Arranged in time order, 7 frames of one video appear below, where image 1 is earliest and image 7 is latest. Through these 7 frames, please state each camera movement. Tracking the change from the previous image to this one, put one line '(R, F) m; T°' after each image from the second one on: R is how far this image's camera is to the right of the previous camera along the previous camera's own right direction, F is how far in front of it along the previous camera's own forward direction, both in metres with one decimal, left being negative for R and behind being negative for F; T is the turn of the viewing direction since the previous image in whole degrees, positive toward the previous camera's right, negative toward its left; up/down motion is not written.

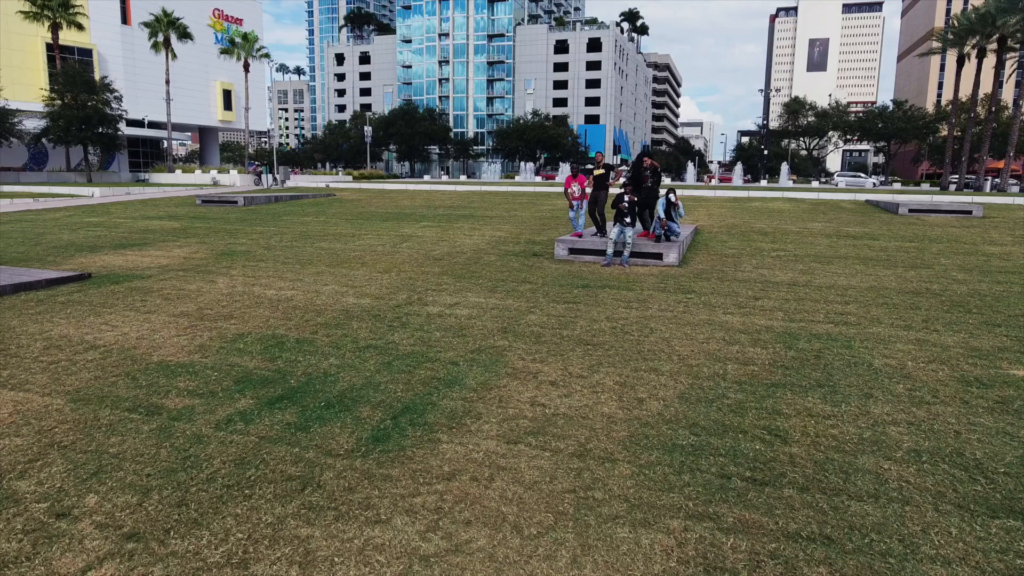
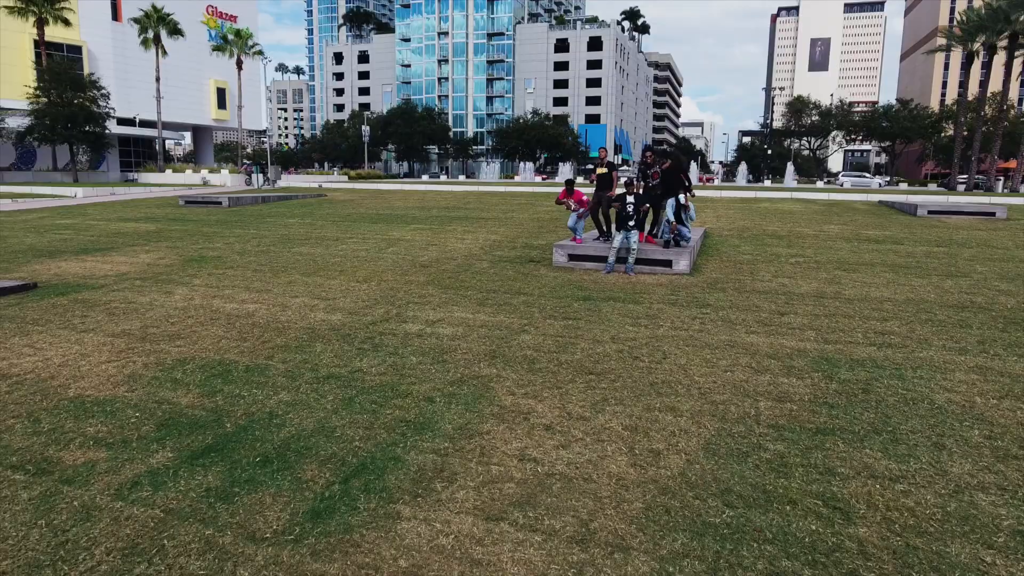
(+0.1, +1.0) m; 0°
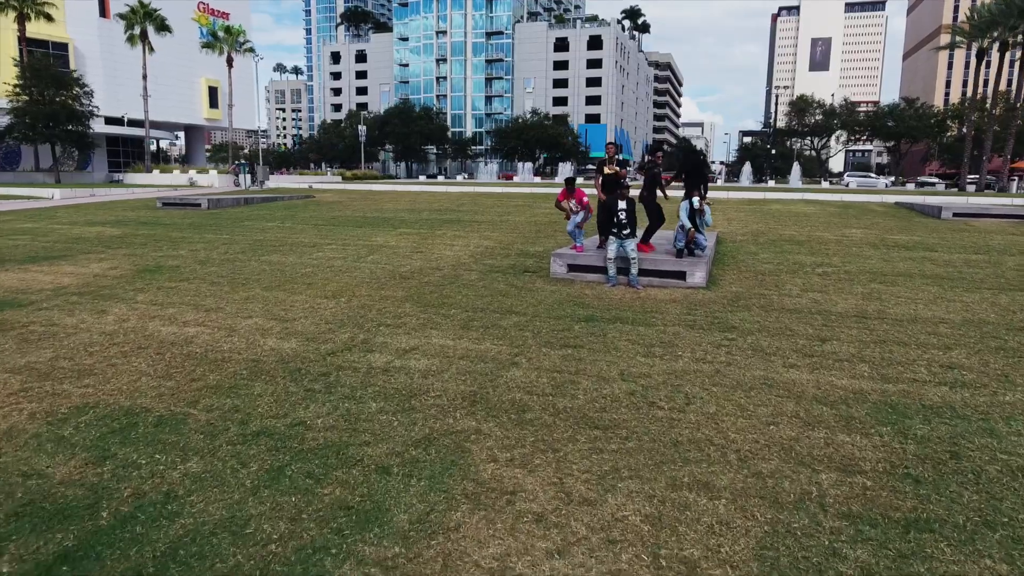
(+0.1, +1.1) m; 0°
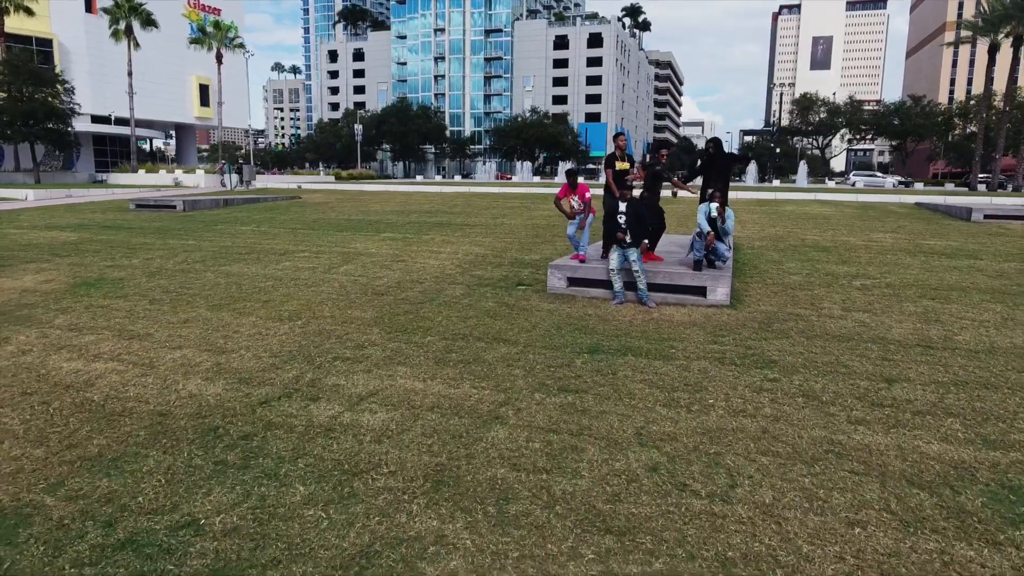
(+0.1, +1.2) m; 0°
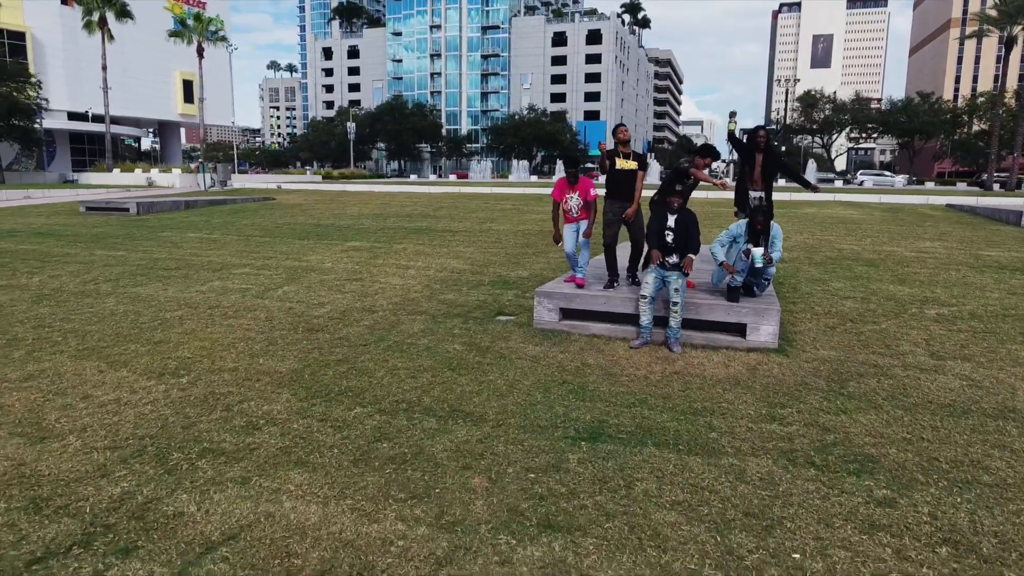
(+0.2, +1.7) m; 0°
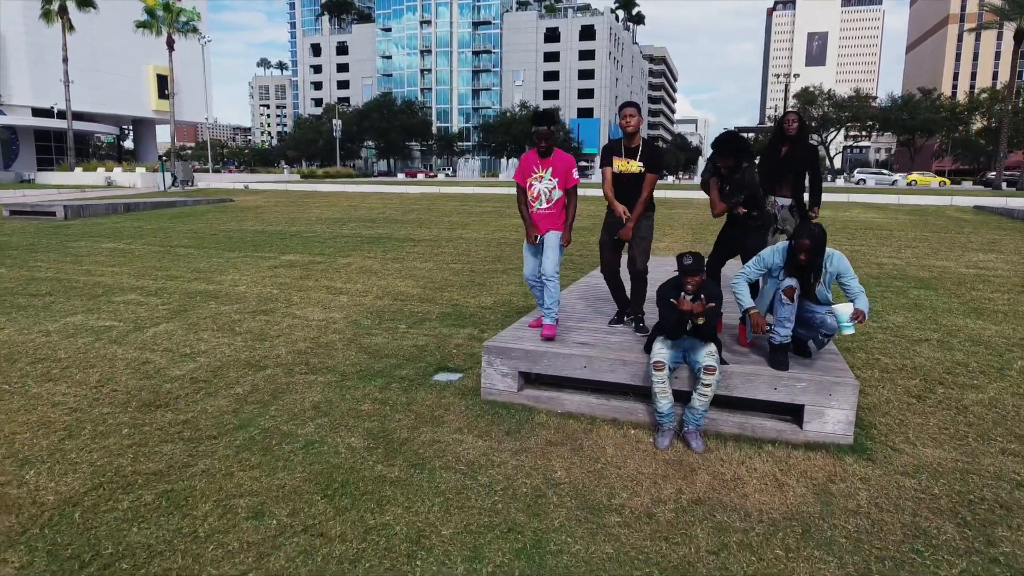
(+0.3, +1.8) m; 0°
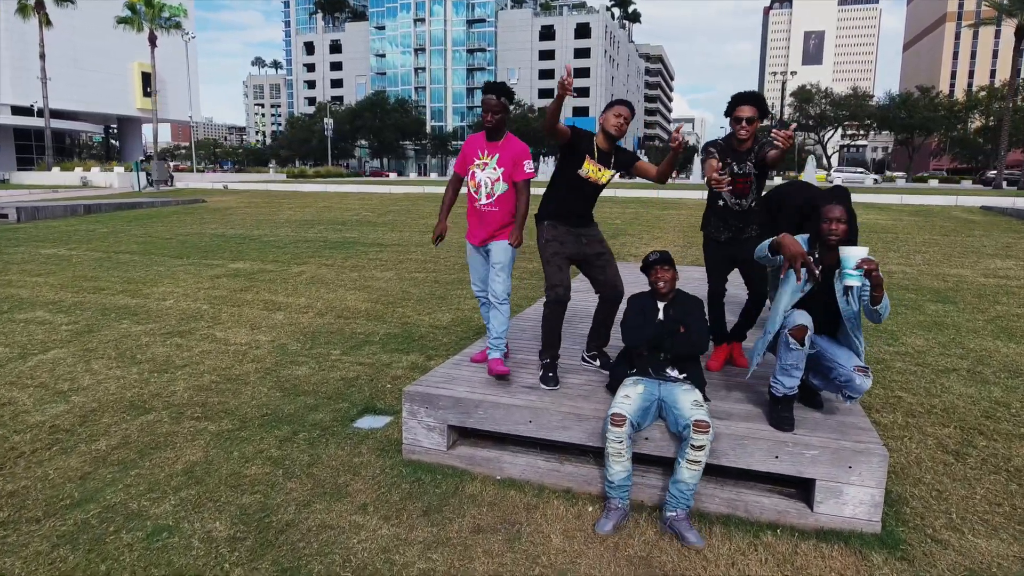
(+0.3, +0.8) m; 0°
